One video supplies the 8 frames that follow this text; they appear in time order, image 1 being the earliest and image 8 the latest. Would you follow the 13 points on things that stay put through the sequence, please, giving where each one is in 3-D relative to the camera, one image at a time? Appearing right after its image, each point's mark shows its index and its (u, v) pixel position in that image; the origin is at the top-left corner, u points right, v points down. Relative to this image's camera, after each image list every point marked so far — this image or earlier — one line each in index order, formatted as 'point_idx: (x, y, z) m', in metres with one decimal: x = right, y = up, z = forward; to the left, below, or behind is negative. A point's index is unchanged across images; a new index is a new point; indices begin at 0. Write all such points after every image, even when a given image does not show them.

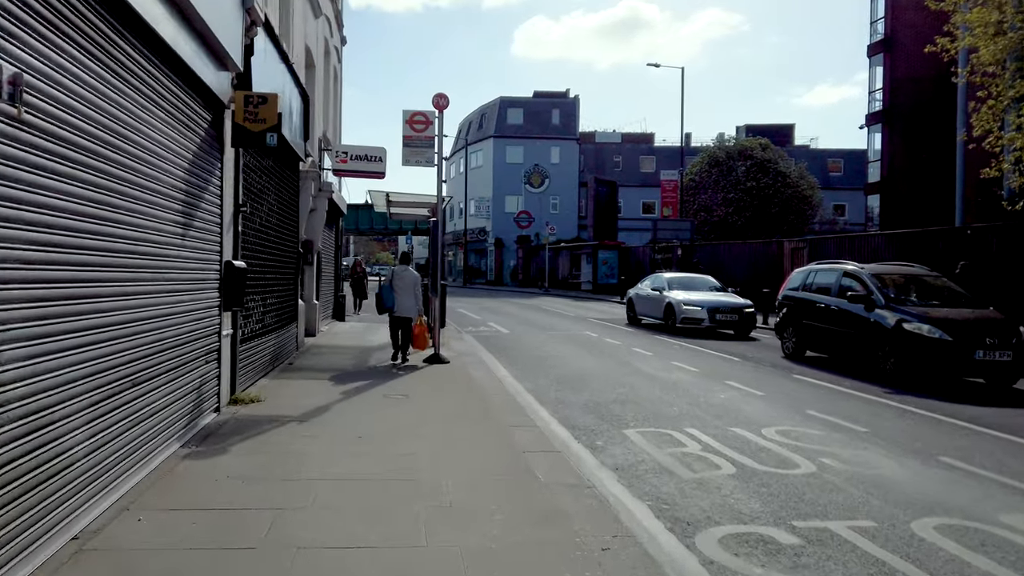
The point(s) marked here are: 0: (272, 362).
0: (-3.5, -1.1, +10.6) m
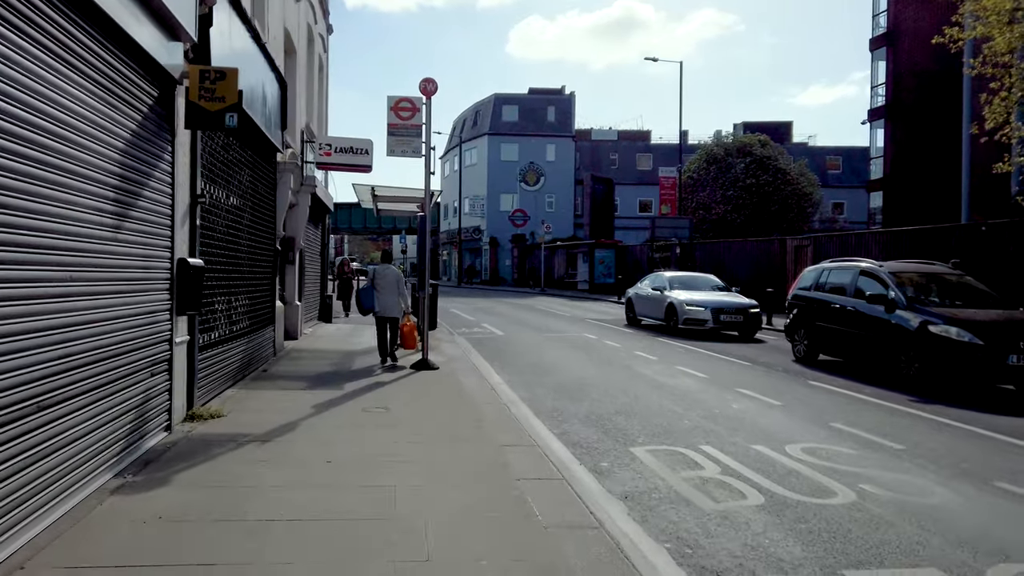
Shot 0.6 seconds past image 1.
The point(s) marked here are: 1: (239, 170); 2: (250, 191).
0: (-3.6, -1.1, +9.7) m
1: (-3.8, +1.6, +10.0) m
2: (-3.9, +1.4, +10.8) m
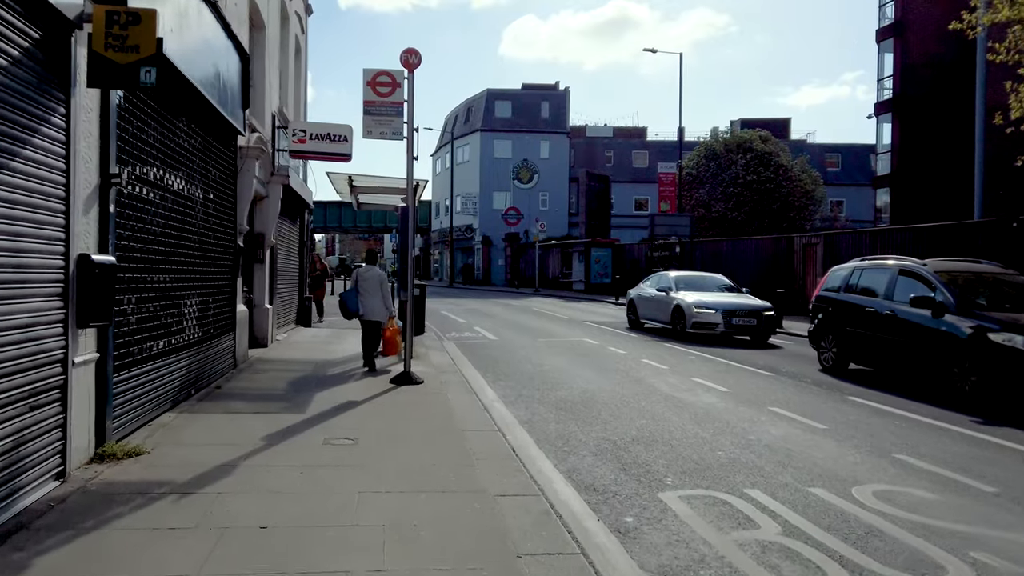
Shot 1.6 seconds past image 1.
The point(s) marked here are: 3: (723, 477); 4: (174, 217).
0: (-3.6, -1.1, +8.2) m
1: (-3.8, +1.6, +8.5) m
2: (-3.9, +1.4, +9.3) m
3: (+1.7, -1.5, +6.0) m
4: (-3.8, +0.8, +8.2) m
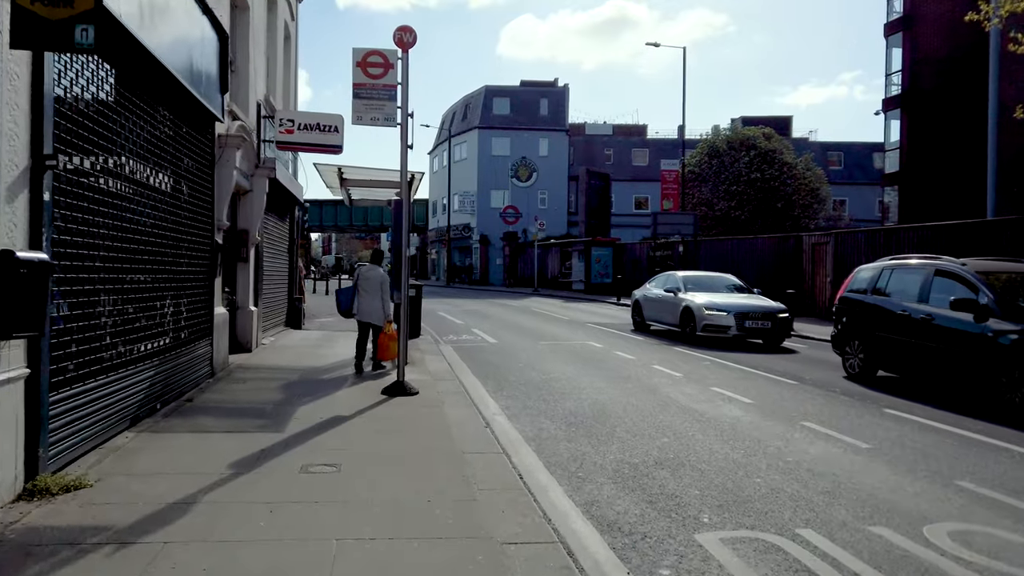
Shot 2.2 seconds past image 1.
0: (-3.6, -1.1, +7.3) m
1: (-3.8, +1.6, +7.6) m
2: (-3.9, +1.4, +8.4) m
3: (+1.8, -1.6, +5.1) m
4: (-3.7, +0.8, +7.3) m
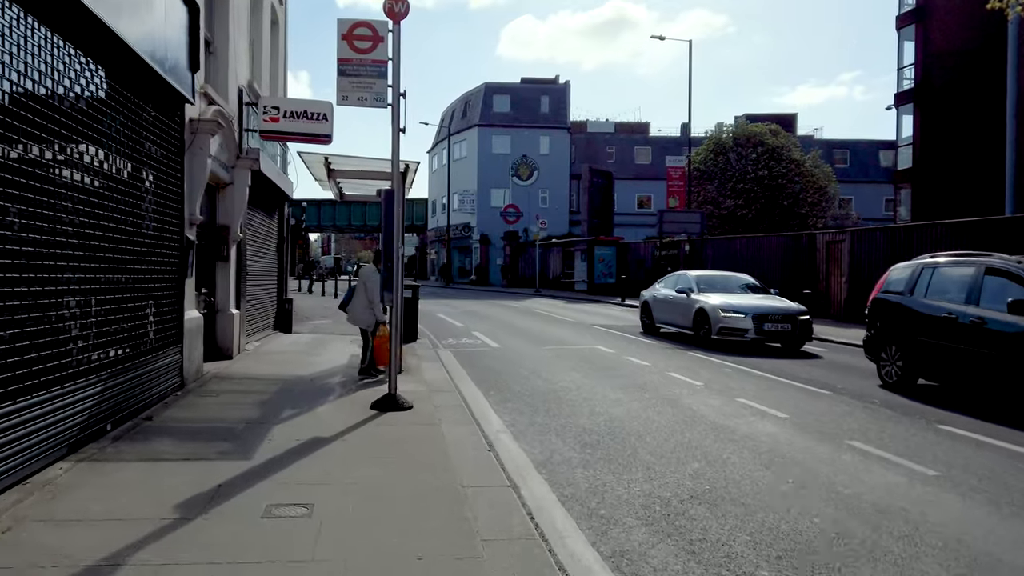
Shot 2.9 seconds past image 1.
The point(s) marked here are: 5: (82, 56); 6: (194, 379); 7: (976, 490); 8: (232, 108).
0: (-3.5, -1.1, +6.3) m
1: (-3.7, +1.5, +6.6) m
2: (-3.8, +1.4, +7.5) m
3: (+1.8, -1.6, +4.1) m
4: (-3.7, +0.7, +6.3) m
5: (-3.7, +2.0, +6.3) m
6: (-3.9, -1.1, +9.0) m
7: (+3.5, -1.5, +5.6) m
8: (-4.3, +2.8, +11.3) m
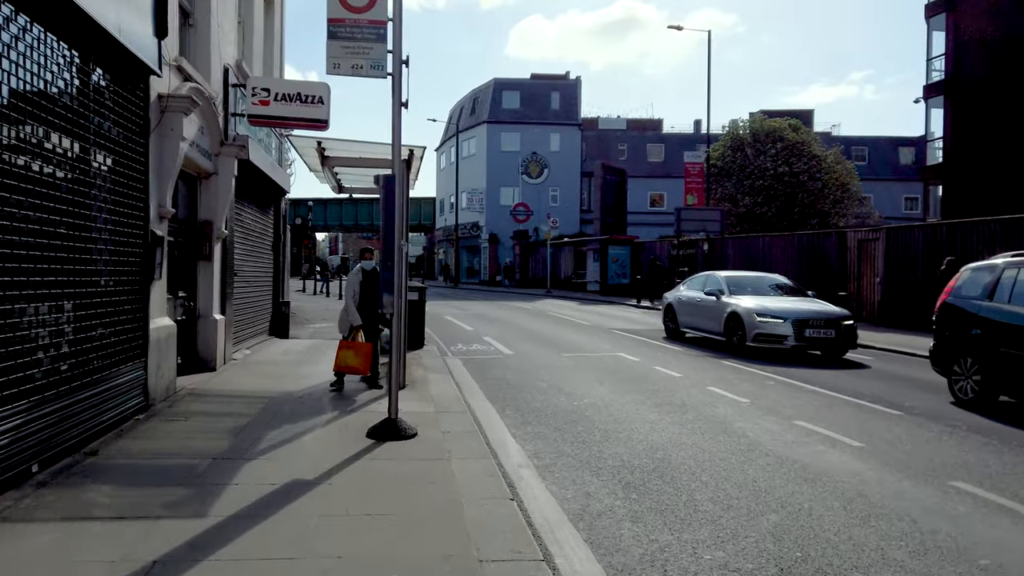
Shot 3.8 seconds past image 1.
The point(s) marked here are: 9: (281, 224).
0: (-3.3, -1.2, +5.0) m
1: (-3.5, +1.5, +5.4) m
2: (-3.6, +1.3, +6.2) m
3: (+2.0, -1.6, +2.8) m
4: (-3.5, +0.7, +5.0) m
5: (-3.5, +2.0, +5.0) m
6: (-3.7, -1.2, +7.8) m
7: (+3.7, -1.6, +4.3) m
8: (-4.0, +2.7, +10.0) m
9: (-5.1, +1.4, +16.4) m
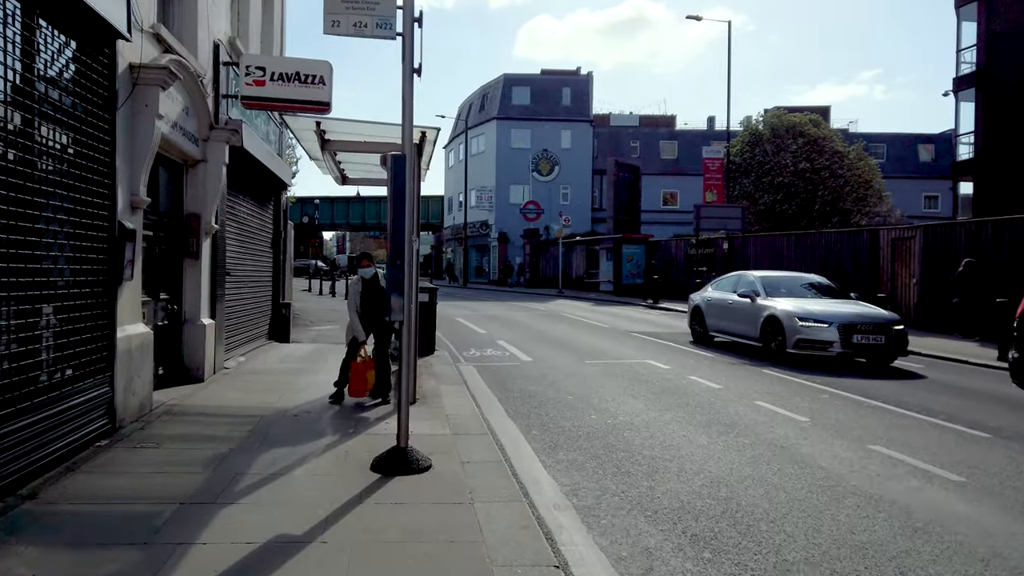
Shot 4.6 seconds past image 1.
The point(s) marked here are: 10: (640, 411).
0: (-3.1, -1.2, +4.0) m
1: (-3.3, +1.5, +4.3) m
2: (-3.4, +1.3, +5.1) m
3: (+2.2, -1.6, +1.7) m
4: (-3.2, +0.7, +4.0) m
5: (-3.2, +1.9, +3.9) m
6: (-3.4, -1.2, +6.7) m
7: (+3.9, -1.6, +3.1) m
8: (-3.7, +2.7, +8.9) m
9: (-4.8, +1.4, +15.3) m
10: (+1.5, -1.4, +8.4) m
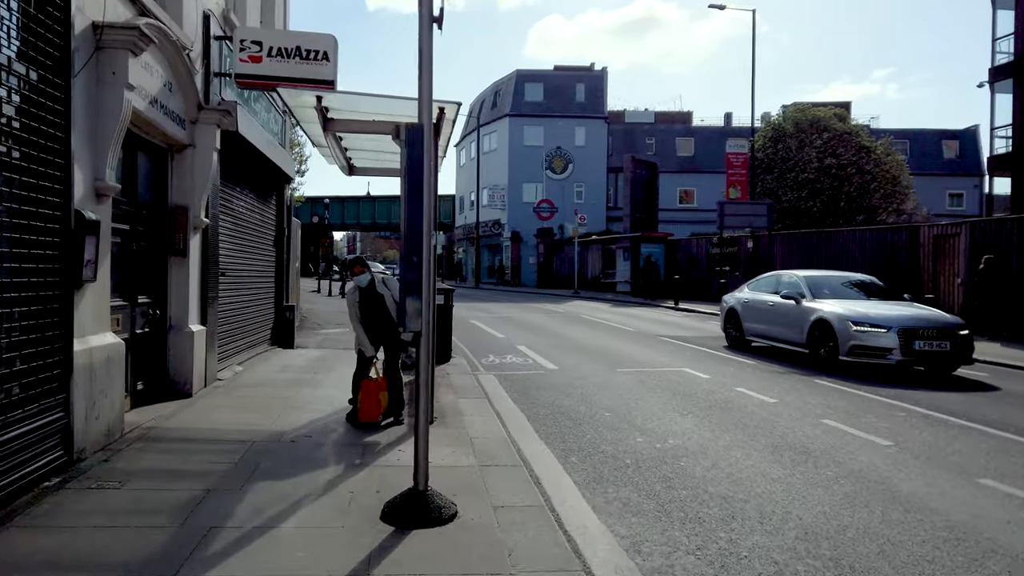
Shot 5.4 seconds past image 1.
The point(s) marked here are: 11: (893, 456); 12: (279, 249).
0: (-2.8, -1.2, +2.9) m
1: (-3.0, +1.5, +3.2) m
2: (-3.1, +1.3, +4.1) m
3: (+2.4, -1.7, +0.5) m
4: (-3.0, +0.7, +2.9) m
5: (-3.0, +1.9, +2.9) m
6: (-3.1, -1.2, +5.6) m
7: (+4.2, -1.6, +2.0) m
8: (-3.4, +2.7, +7.9) m
9: (-4.4, +1.4, +14.2) m
10: (+1.8, -1.4, +7.3) m
11: (+3.3, -1.4, +6.4) m
12: (-4.4, +0.7, +13.8) m
